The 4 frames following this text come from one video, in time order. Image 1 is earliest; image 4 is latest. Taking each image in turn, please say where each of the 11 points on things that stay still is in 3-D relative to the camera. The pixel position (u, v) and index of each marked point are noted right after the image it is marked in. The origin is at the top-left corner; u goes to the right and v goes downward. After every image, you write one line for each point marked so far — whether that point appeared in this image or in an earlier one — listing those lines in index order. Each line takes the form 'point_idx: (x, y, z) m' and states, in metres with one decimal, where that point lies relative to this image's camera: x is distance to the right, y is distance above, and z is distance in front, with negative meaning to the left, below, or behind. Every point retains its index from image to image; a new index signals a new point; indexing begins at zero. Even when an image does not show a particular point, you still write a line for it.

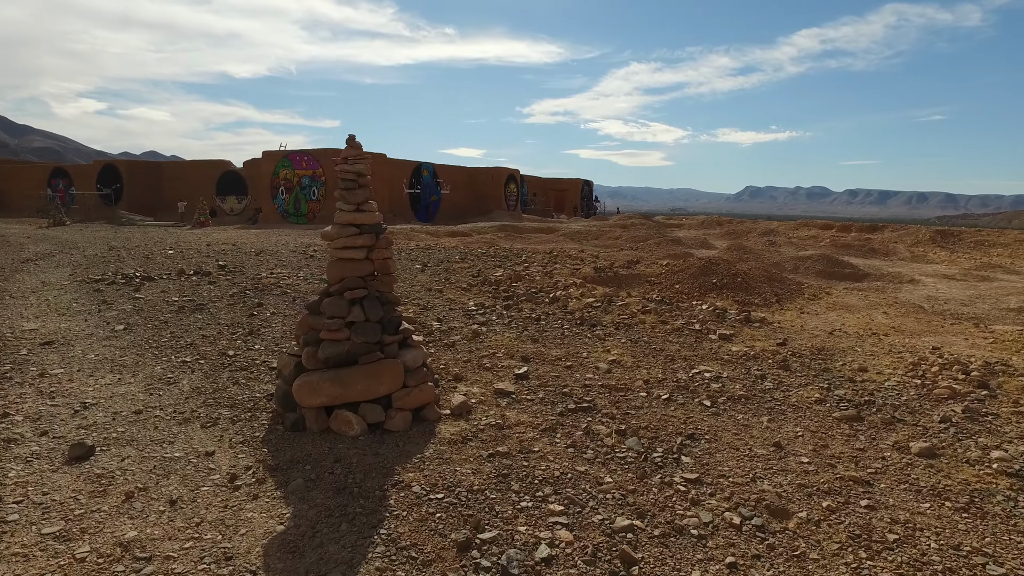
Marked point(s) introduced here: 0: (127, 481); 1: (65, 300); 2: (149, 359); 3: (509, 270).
0: (-1.9, -1.0, +3.3) m
1: (-5.8, -0.2, +8.6) m
2: (-3.0, -0.6, +5.5) m
3: (-0.1, +0.3, +10.6) m
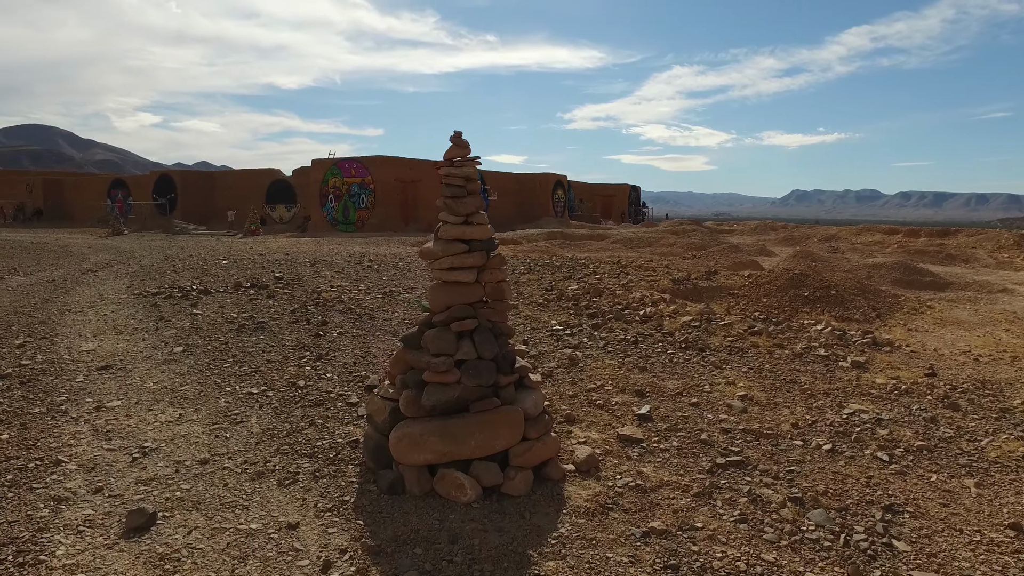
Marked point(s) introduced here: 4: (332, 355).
0: (-1.3, -1.1, +2.6) m
1: (-4.8, -0.3, +8.2) m
2: (-2.2, -0.8, +4.9) m
3: (+1.1, +0.1, +9.8) m
4: (-1.6, -0.6, +5.8) m
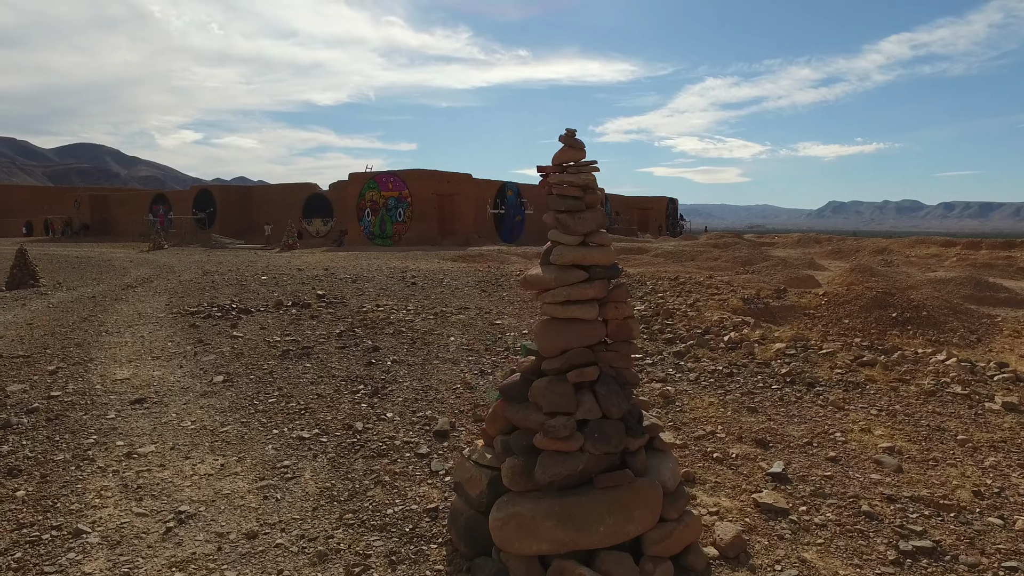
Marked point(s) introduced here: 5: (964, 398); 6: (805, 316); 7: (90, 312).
0: (-0.8, -1.2, +1.9) m
1: (-4.1, -0.6, +7.7) m
2: (-1.6, -0.9, +4.3) m
3: (+1.9, -0.2, +9.0) m
4: (-0.9, -0.8, +5.1) m
5: (+3.3, -0.8, +4.8) m
6: (+4.1, -0.4, +9.3) m
7: (-6.6, -0.4, +10.3) m
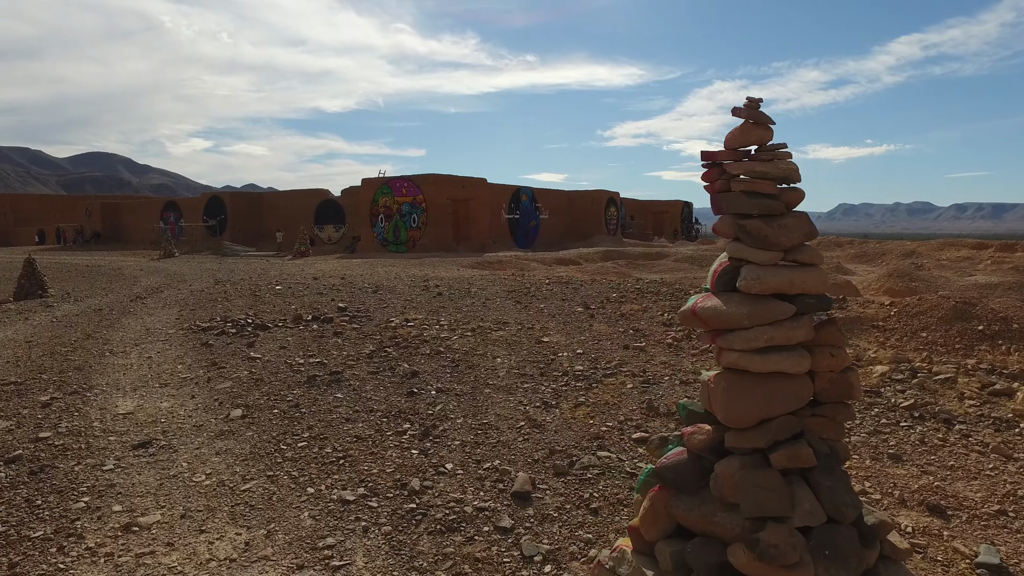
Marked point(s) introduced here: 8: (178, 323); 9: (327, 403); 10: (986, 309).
0: (-0.3, -1.3, +1.1) m
1: (-3.6, -0.7, +6.9) m
2: (-1.2, -1.1, +3.4) m
3: (+2.4, -0.3, +8.1) m
4: (-0.4, -0.9, +4.3) m
5: (+3.8, -0.9, +3.9) m
6: (+4.7, -0.5, +8.4) m
7: (-6.0, -0.6, +9.5) m
8: (-4.8, -0.5, +9.5) m
9: (-1.4, -0.9, +5.0) m
10: (+6.2, -0.3, +8.6) m
